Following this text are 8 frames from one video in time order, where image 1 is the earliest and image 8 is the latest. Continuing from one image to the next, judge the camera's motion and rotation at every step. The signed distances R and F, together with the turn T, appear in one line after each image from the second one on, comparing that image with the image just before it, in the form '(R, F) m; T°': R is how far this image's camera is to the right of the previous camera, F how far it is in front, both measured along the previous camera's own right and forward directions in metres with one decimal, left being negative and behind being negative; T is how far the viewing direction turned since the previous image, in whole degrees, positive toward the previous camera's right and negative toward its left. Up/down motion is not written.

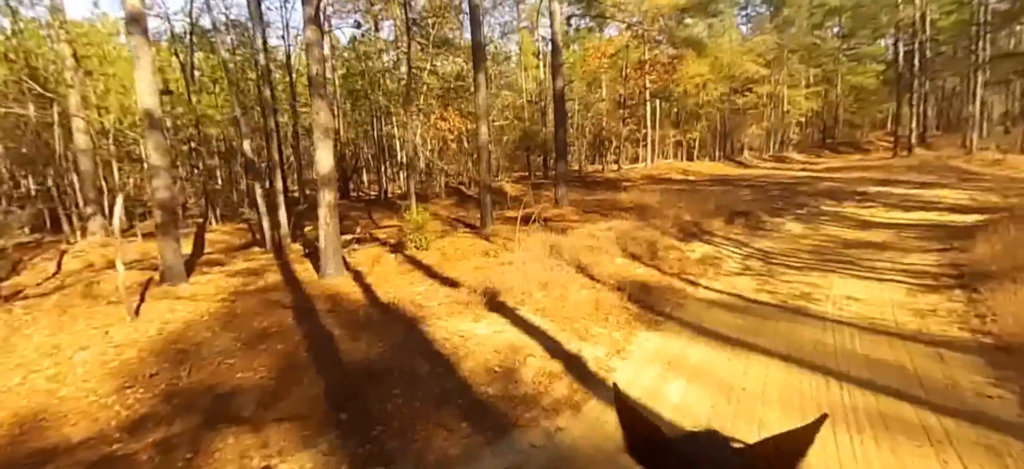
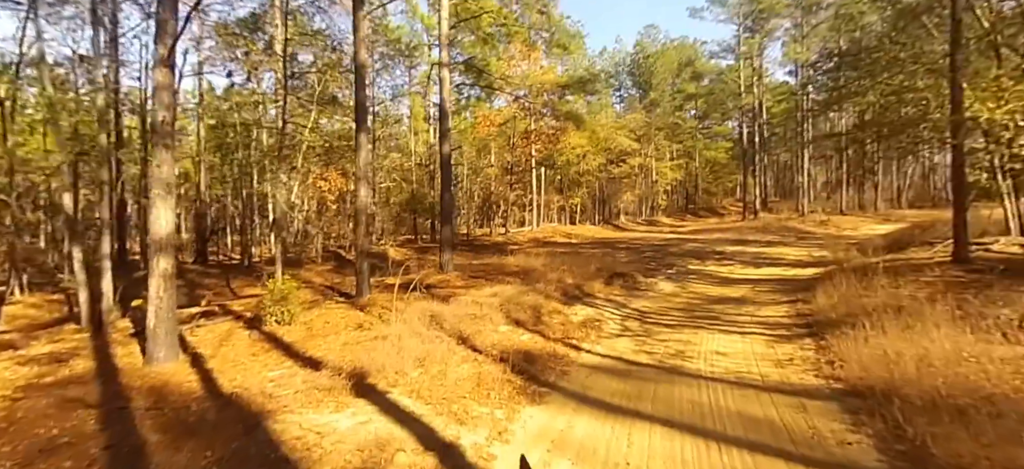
(+0.2, +0.3) m; +12°
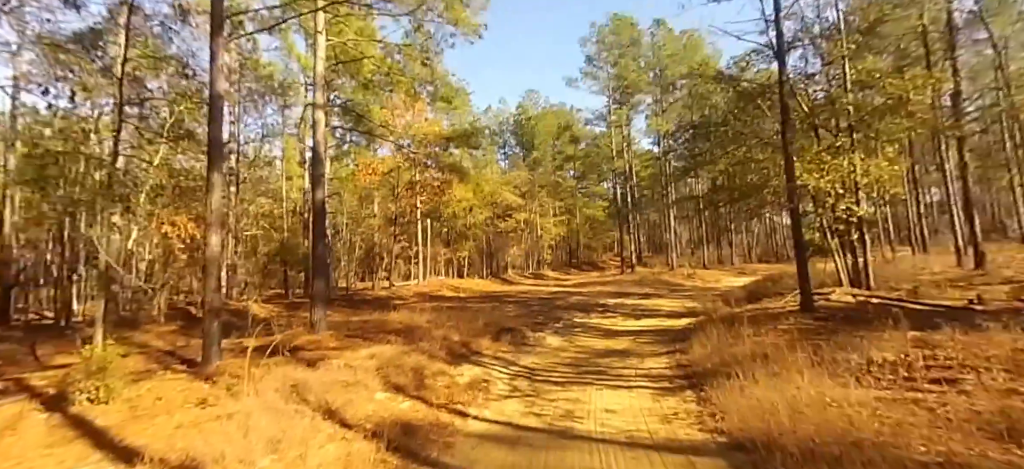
(+0.1, +0.4) m; +13°
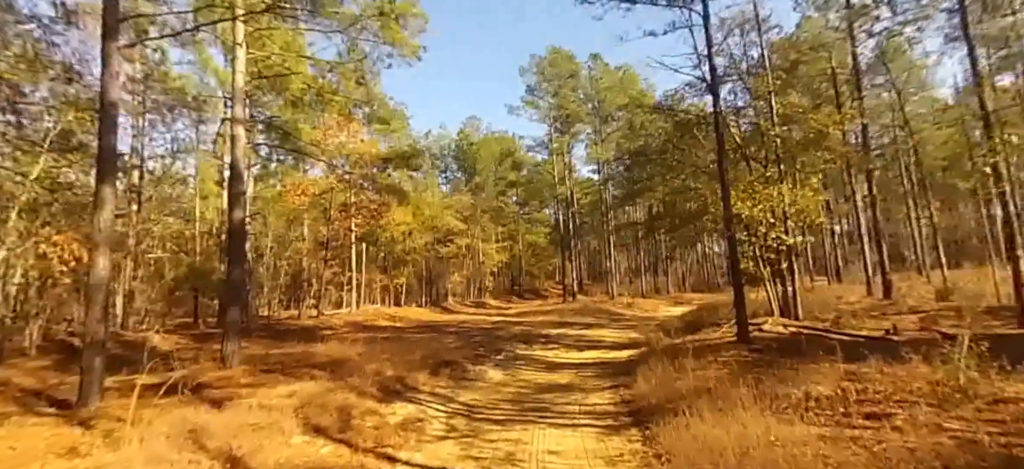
(+0.1, +0.4) m; +7°
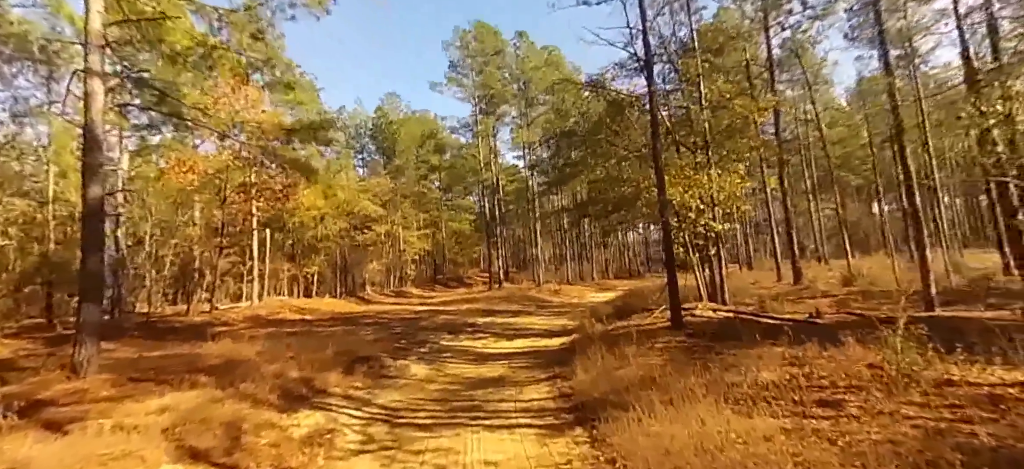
(-0.1, +1.0) m; +9°
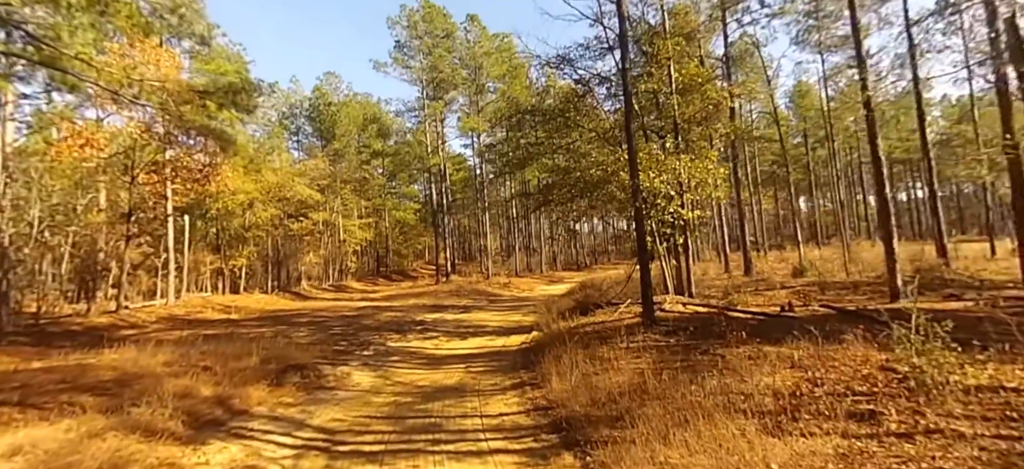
(-0.3, +1.2) m; +7°
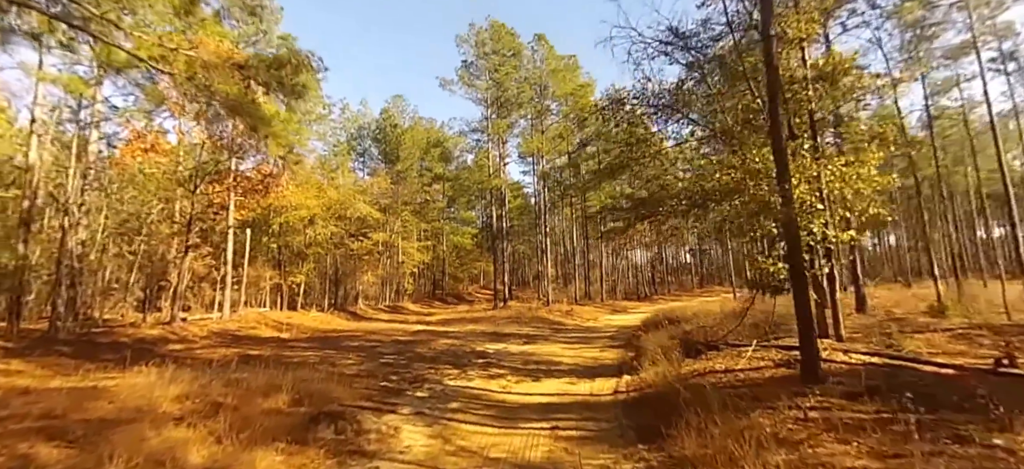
(-0.7, +2.4) m; -6°
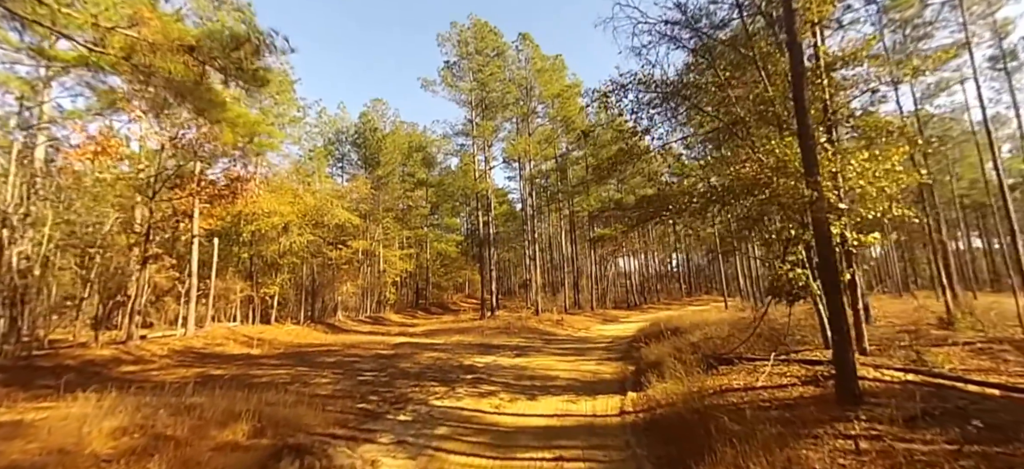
(-0.2, +1.0) m; +2°
